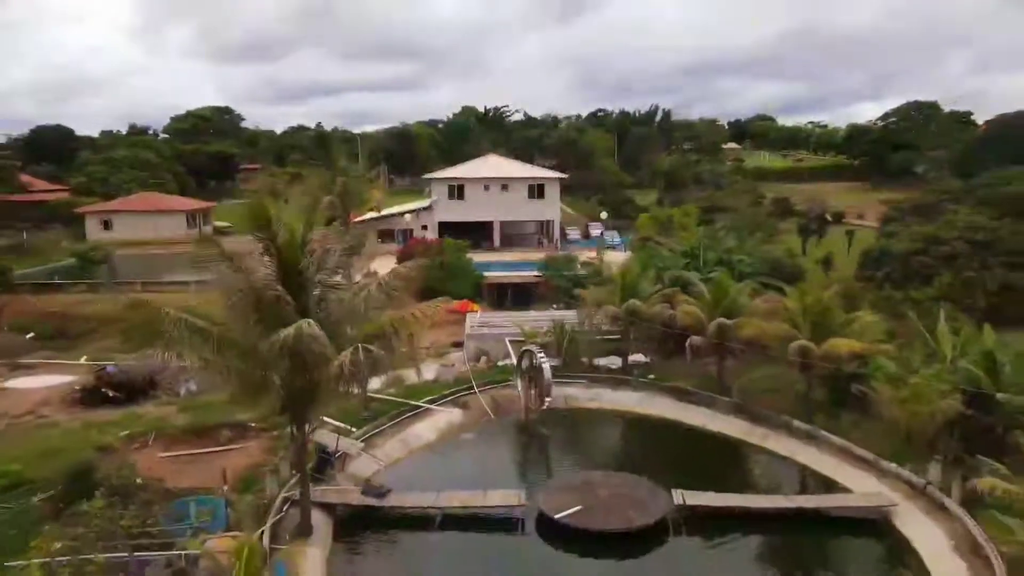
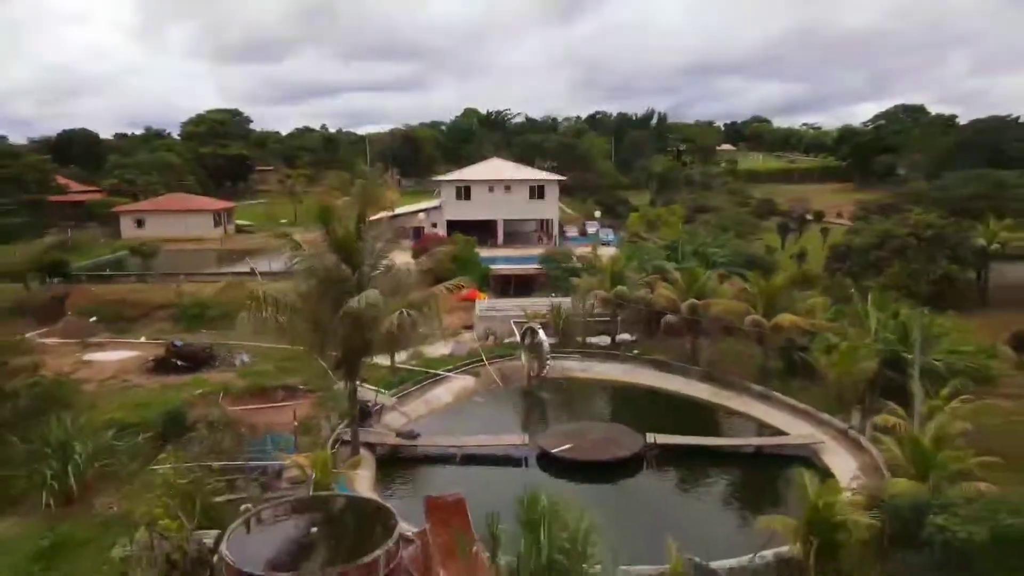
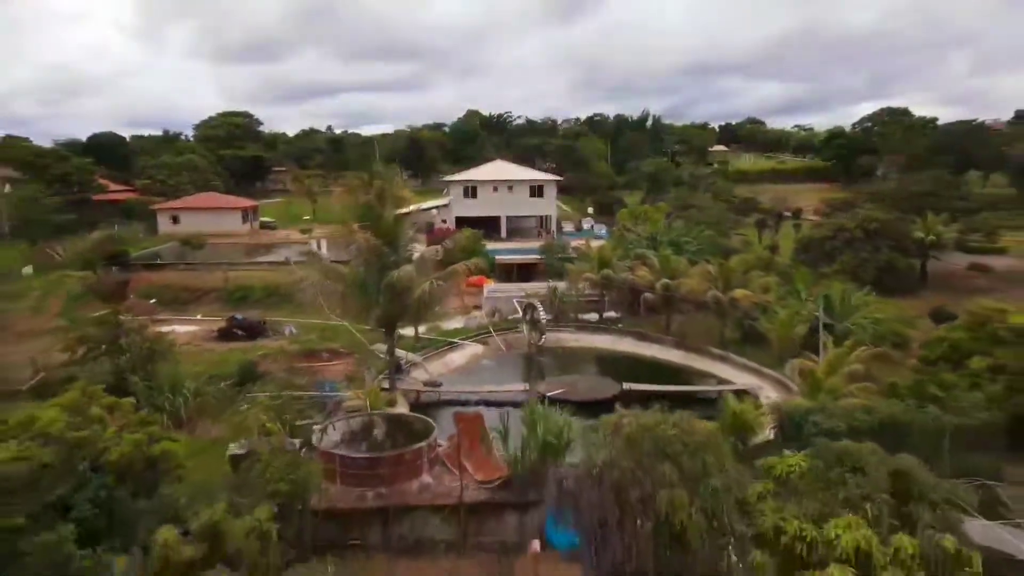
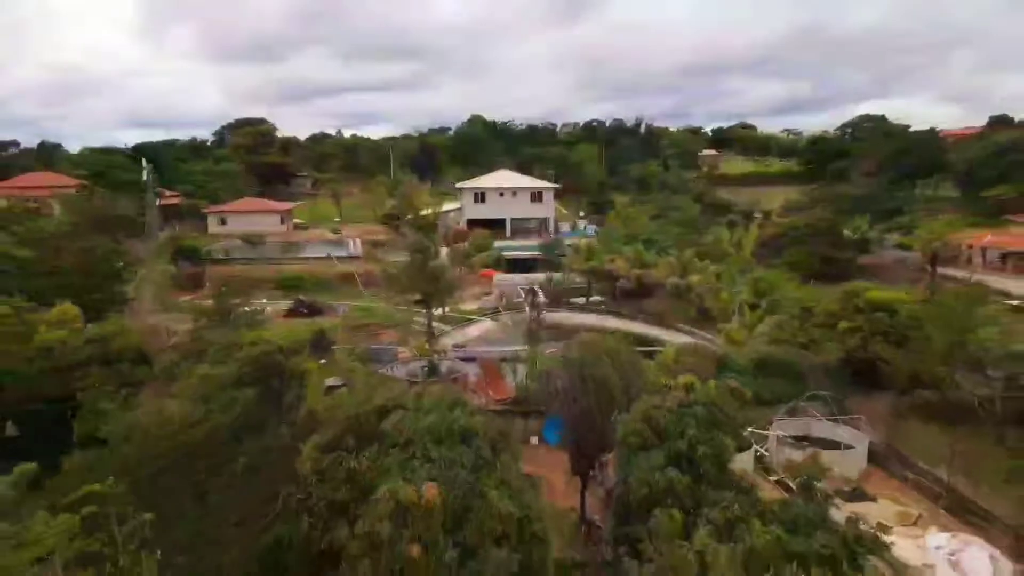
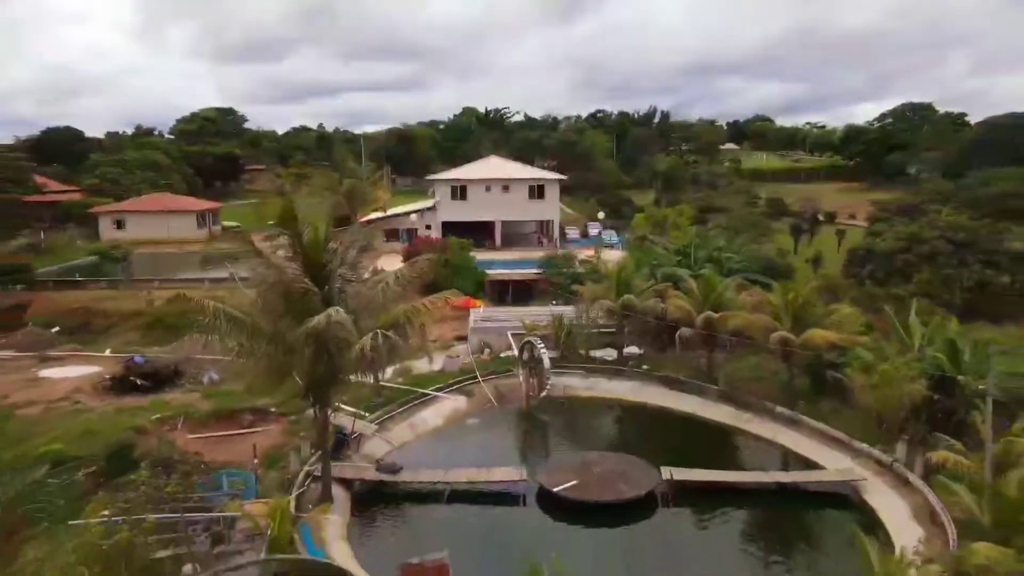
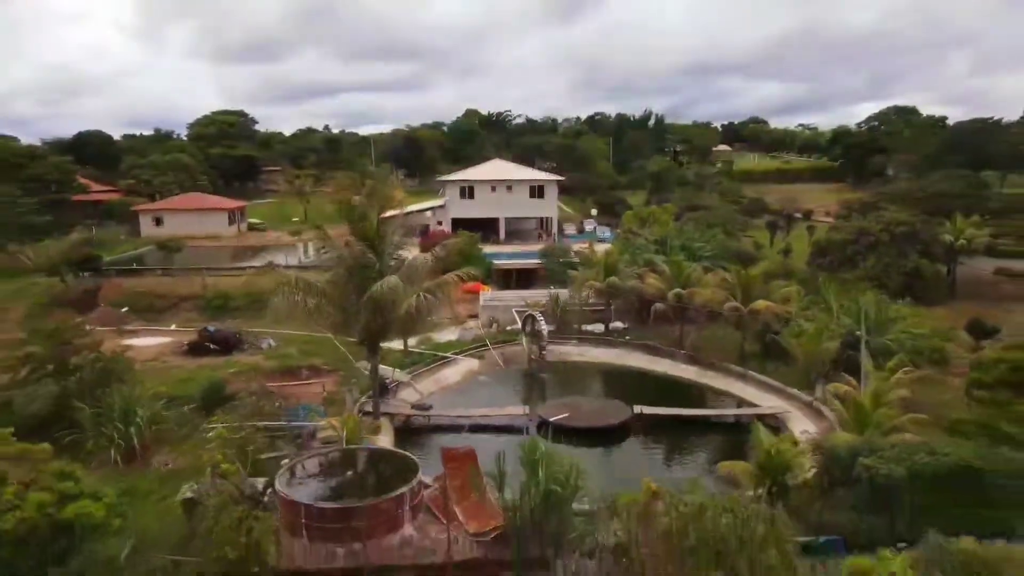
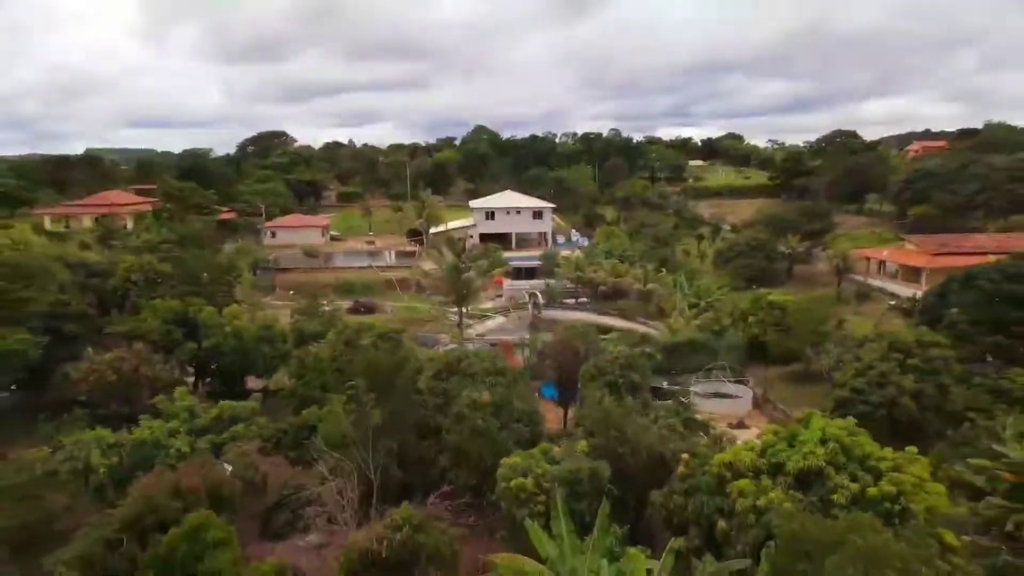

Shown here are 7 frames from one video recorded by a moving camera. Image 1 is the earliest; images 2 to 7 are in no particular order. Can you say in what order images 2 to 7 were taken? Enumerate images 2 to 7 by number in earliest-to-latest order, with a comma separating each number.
5, 2, 6, 3, 4, 7
